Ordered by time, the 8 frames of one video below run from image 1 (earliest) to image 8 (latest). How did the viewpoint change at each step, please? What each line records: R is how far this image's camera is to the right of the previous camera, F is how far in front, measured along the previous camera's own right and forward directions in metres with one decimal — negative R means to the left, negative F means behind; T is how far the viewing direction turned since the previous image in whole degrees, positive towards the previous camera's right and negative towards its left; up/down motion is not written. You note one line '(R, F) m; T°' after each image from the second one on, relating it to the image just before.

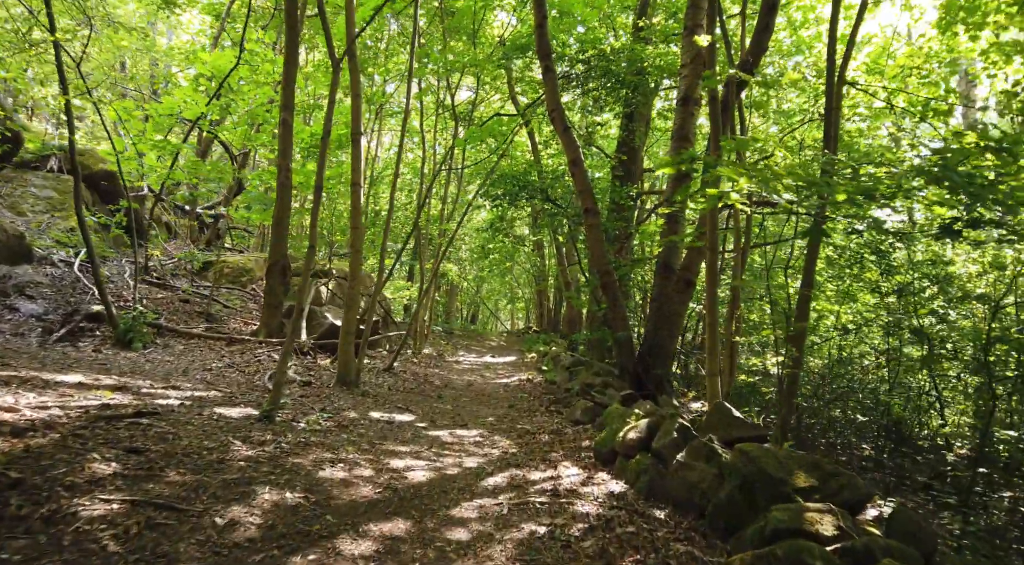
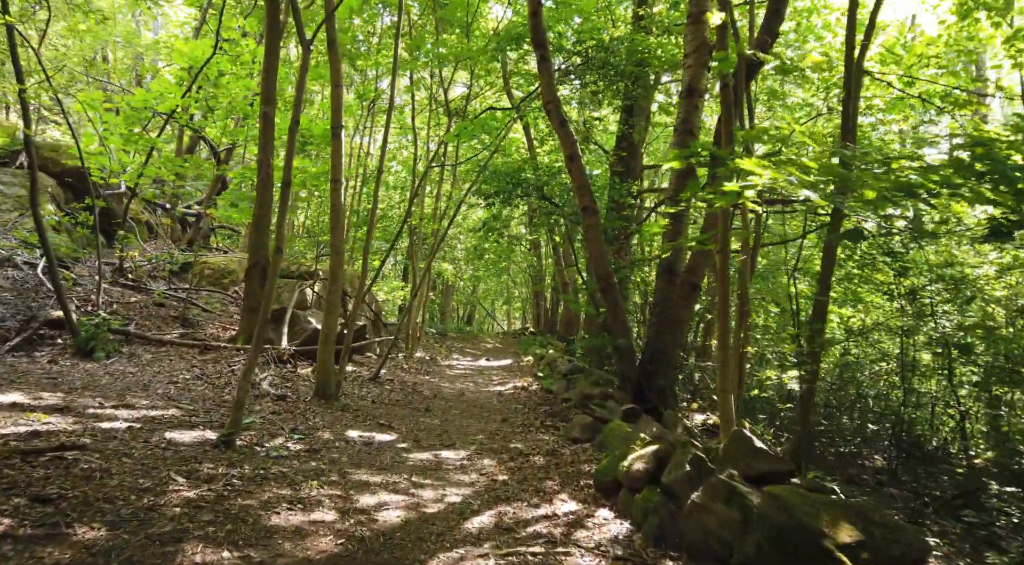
(+0.1, +0.6) m; 0°
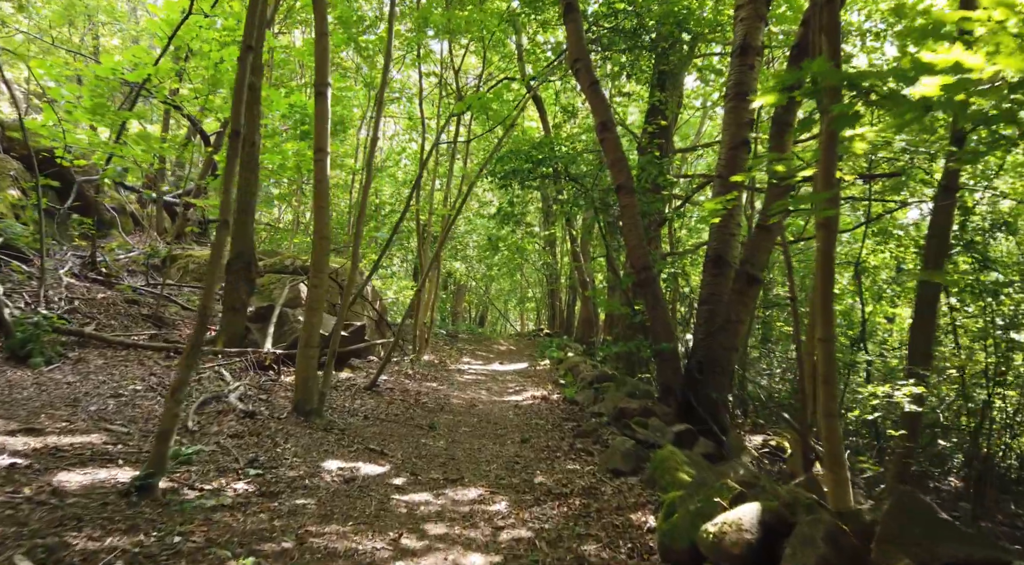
(-0.1, +1.4) m; -1°
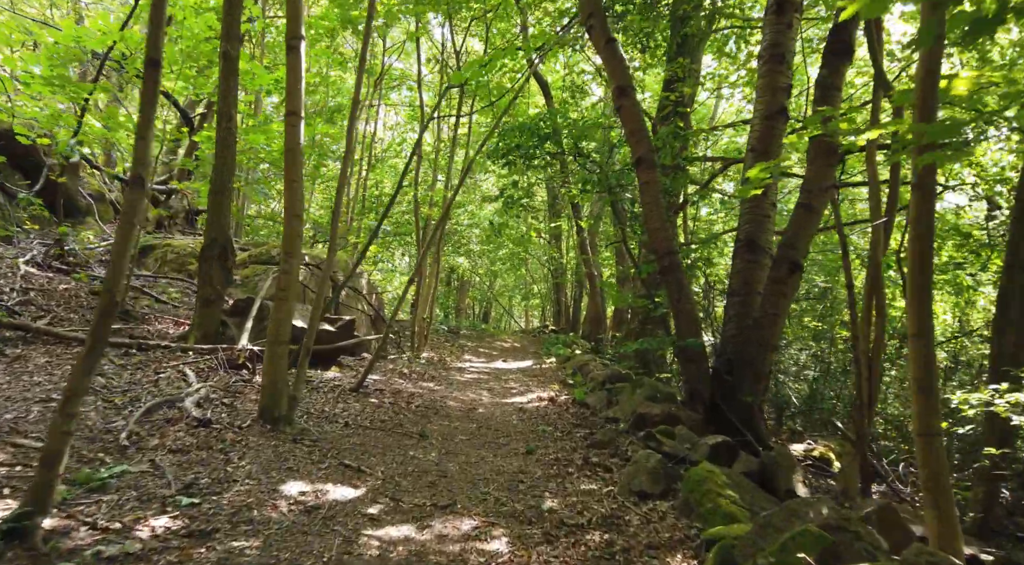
(0.0, +0.9) m; 0°
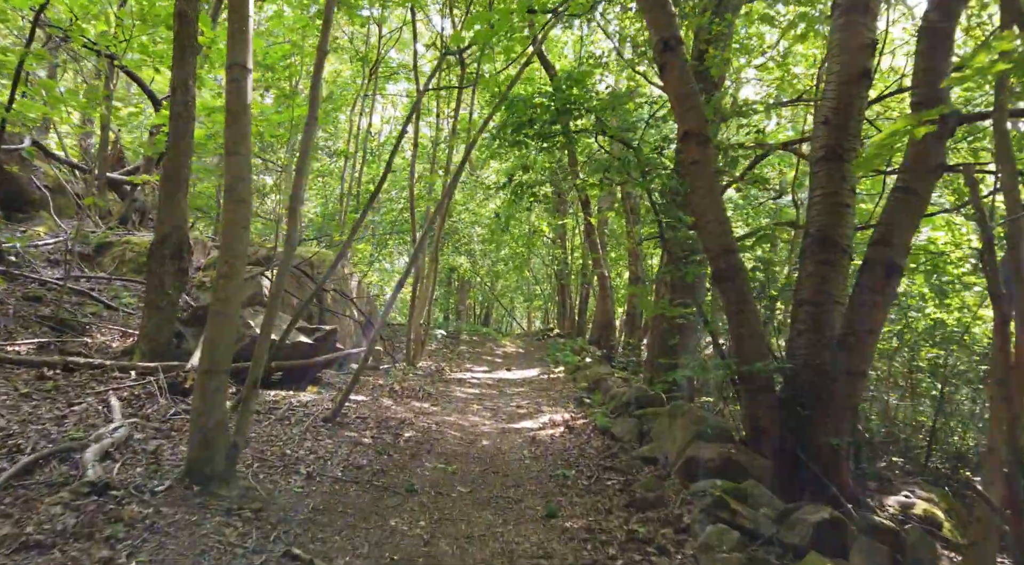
(-0.1, +1.3) m; 0°
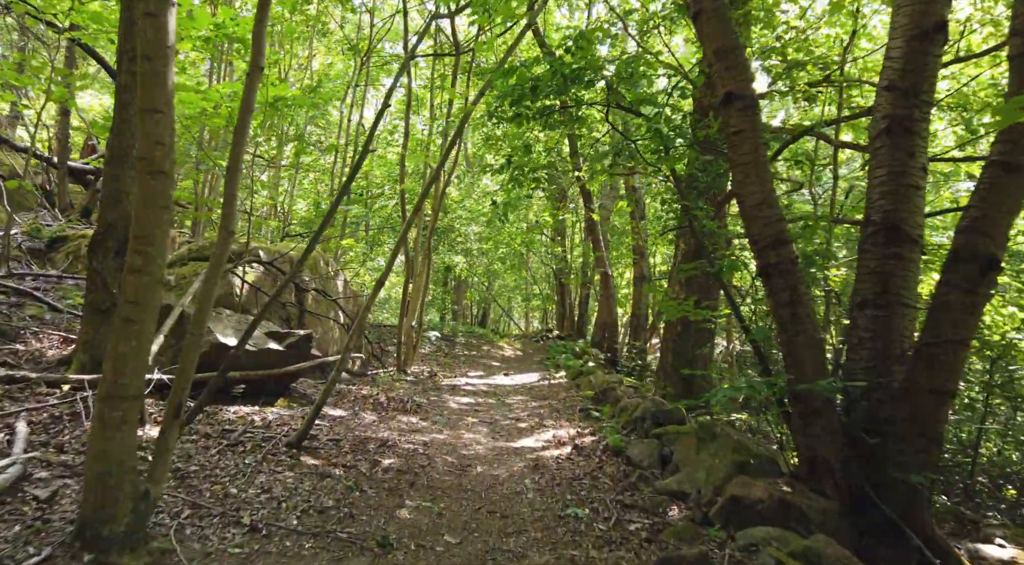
(0.0, +0.9) m; 0°
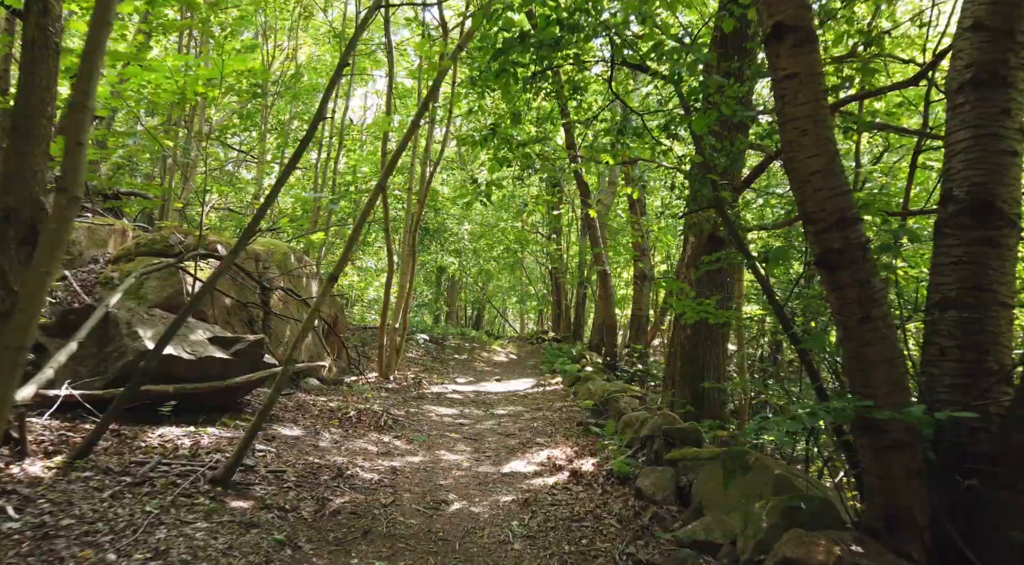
(+0.1, +1.0) m; 0°
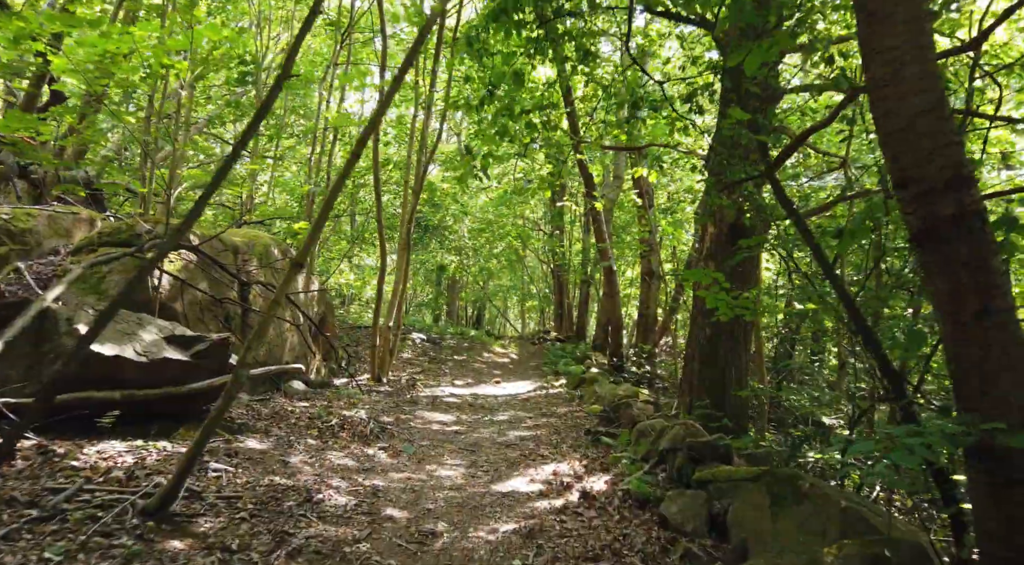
(0.0, +0.7) m; 0°
